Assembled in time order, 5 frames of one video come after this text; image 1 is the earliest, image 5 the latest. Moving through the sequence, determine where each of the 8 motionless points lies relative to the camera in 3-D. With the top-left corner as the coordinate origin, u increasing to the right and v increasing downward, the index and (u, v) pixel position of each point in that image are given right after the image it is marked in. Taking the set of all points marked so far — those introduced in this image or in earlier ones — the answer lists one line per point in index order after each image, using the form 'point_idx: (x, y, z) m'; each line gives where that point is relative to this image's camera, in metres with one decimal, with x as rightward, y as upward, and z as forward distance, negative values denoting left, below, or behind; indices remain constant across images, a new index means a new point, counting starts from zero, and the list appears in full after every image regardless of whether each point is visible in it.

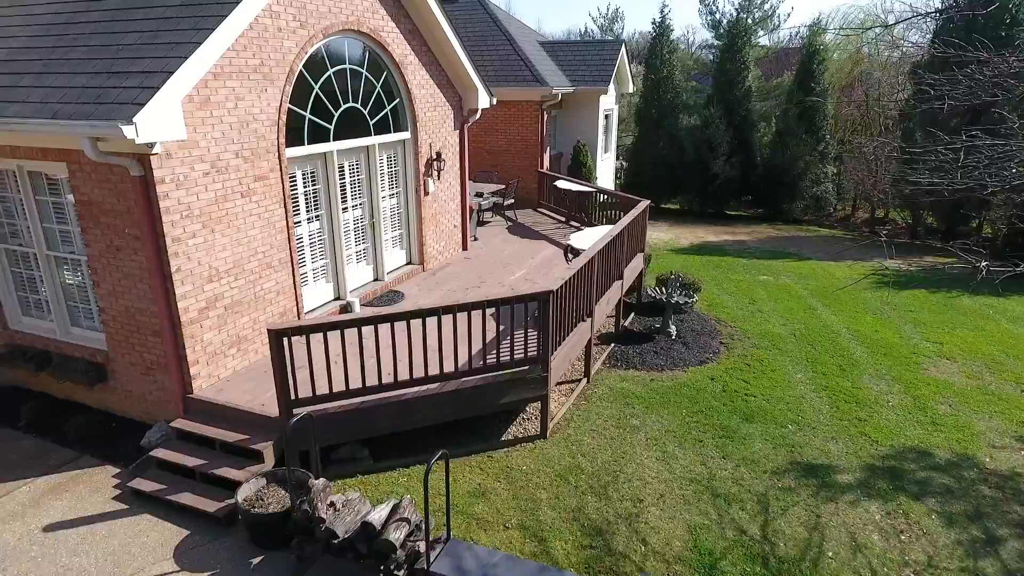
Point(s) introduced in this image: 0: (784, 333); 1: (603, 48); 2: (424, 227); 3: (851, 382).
0: (+3.1, -0.5, +10.4) m
1: (+1.7, +4.5, +17.1) m
2: (-0.9, +0.6, +9.5) m
3: (+3.2, -0.9, +8.6) m
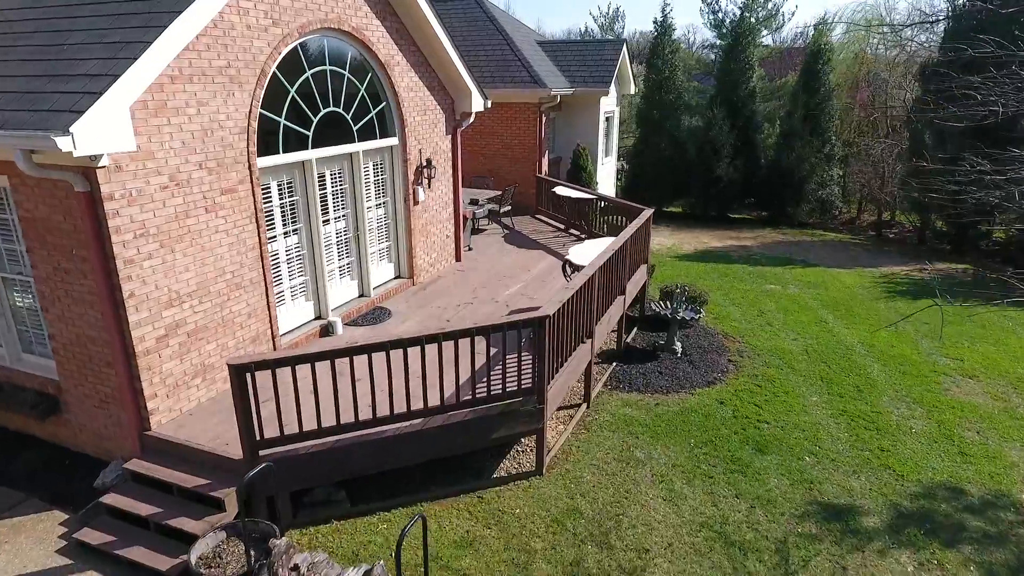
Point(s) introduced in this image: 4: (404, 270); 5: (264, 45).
0: (+3.0, -0.6, +9.8) m
1: (+1.6, +4.4, +16.5) m
2: (-0.9, +0.5, +8.9) m
3: (+3.1, -1.0, +8.0) m
4: (-1.0, +0.2, +8.9) m
5: (-1.6, +1.6, +5.9) m
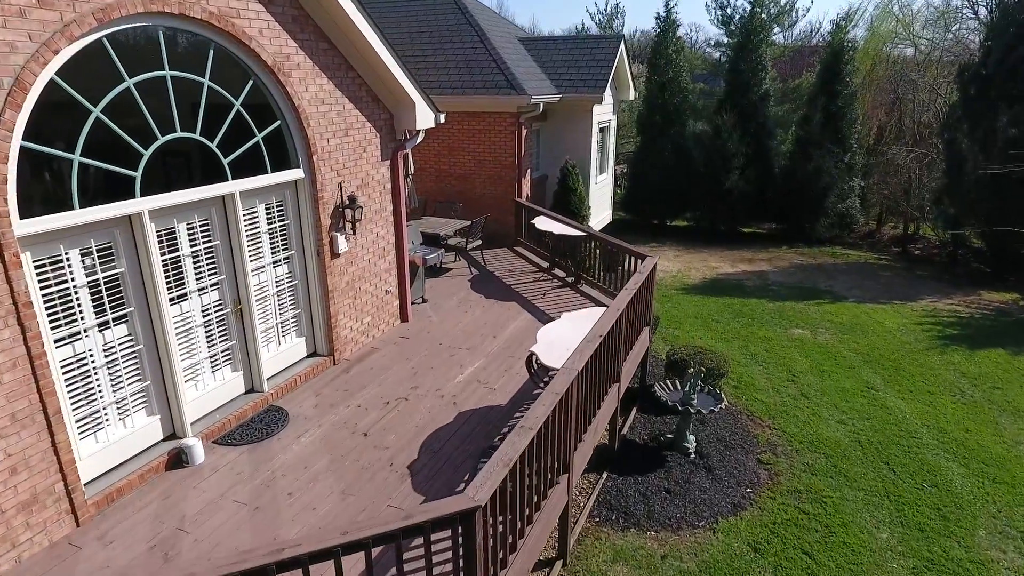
0: (+2.7, -1.2, +7.5) m
1: (+1.3, +3.8, +14.2) m
2: (-1.3, -0.1, +6.6) m
3: (+2.8, -1.6, +5.7) m
4: (-1.4, -0.4, +6.6) m
5: (-1.9, +1.0, +3.6) m
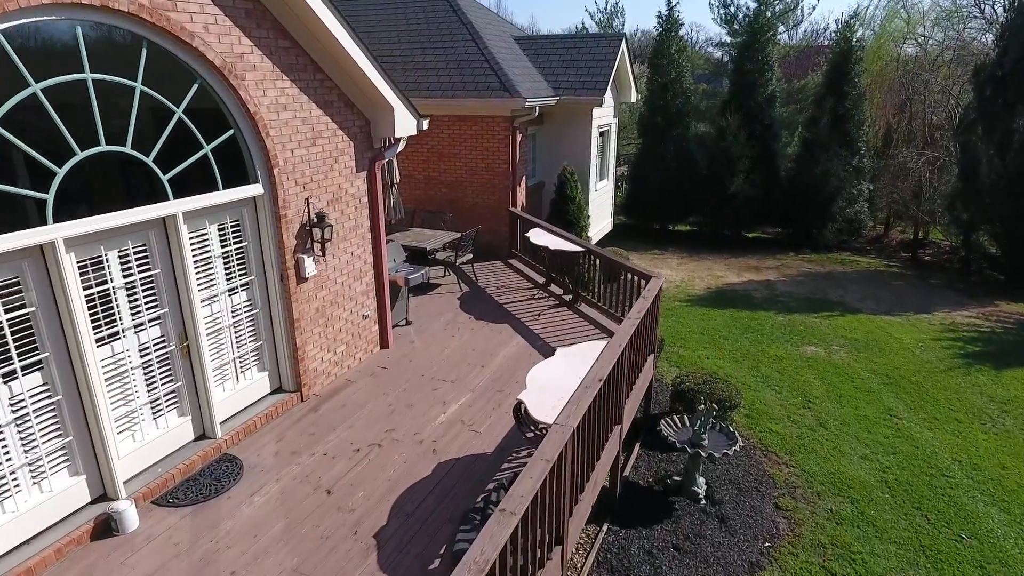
0: (+2.6, -1.4, +6.8) m
1: (+1.3, +3.6, +13.5) m
2: (-1.3, -0.3, +5.9) m
3: (+2.7, -1.8, +5.0) m
4: (-1.4, -0.6, +5.9) m
5: (-2.0, +0.8, +2.9) m
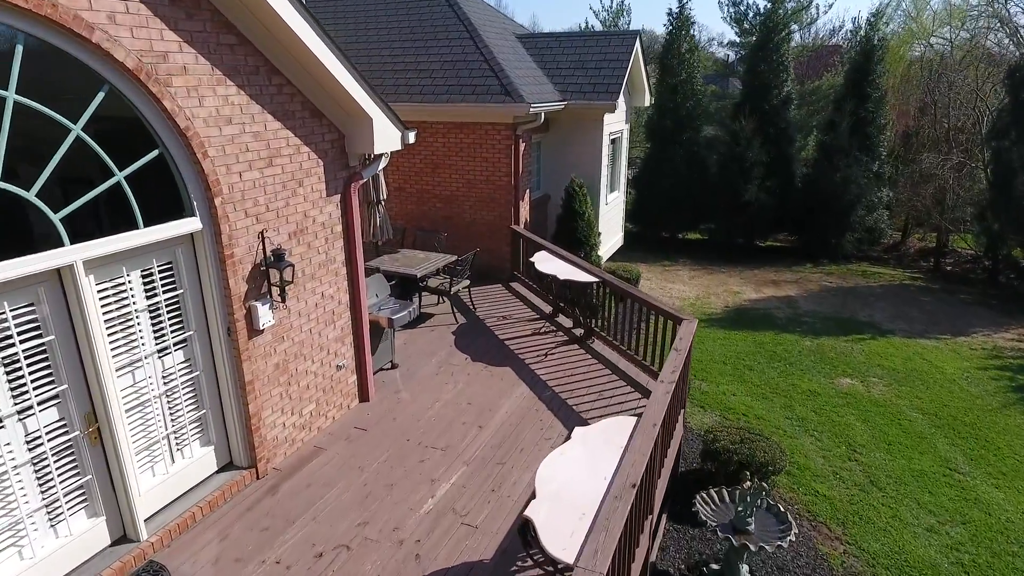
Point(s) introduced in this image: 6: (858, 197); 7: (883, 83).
0: (+2.7, -1.7, +5.7) m
1: (+1.3, +3.3, +12.4) m
2: (-1.3, -0.6, +4.8) m
3: (+2.7, -2.0, +3.9) m
4: (-1.4, -0.9, +4.8) m
5: (-2.0, +0.5, +1.8) m
6: (+6.6, +1.7, +17.4) m
7: (+6.9, +3.7, +16.7) m
